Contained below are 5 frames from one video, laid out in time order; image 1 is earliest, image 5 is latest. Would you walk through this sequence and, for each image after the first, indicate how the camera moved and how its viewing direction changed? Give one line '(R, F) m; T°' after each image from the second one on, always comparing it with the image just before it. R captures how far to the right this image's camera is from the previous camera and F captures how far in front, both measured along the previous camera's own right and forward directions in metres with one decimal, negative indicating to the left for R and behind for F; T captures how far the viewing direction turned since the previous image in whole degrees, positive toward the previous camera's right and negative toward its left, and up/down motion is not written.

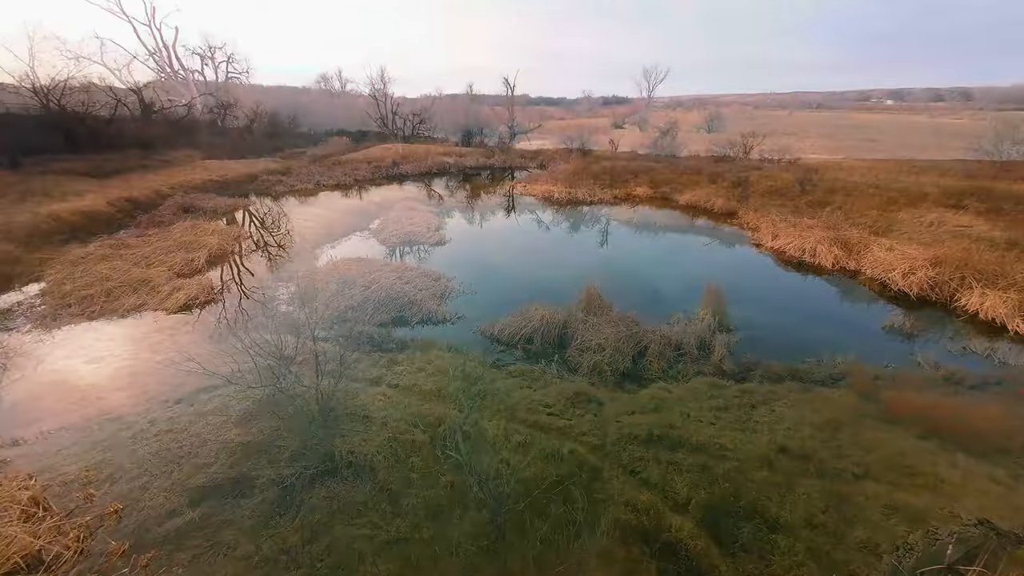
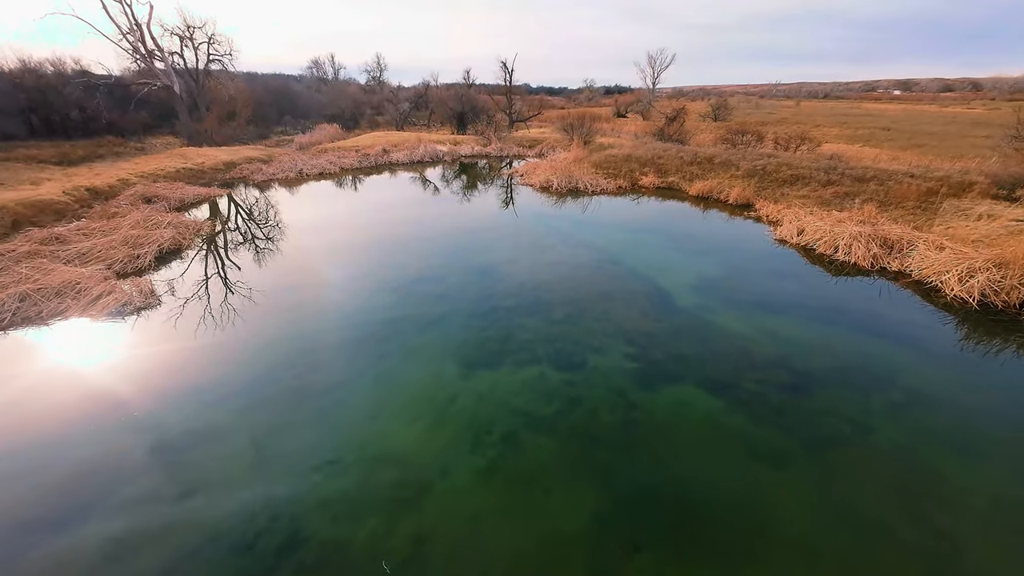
(+0.3, +1.7) m; 0°
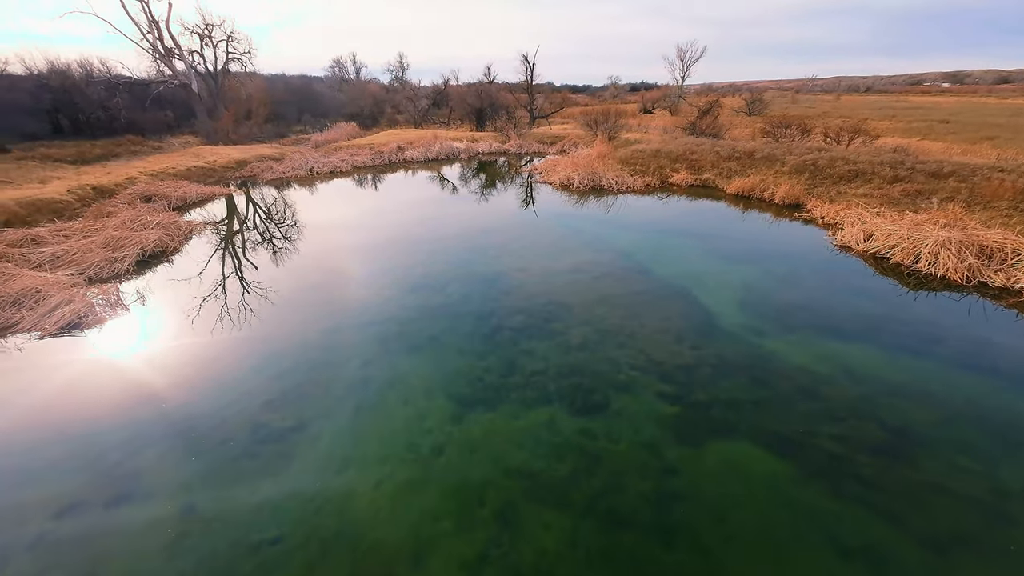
(+0.2, +1.6) m; -3°
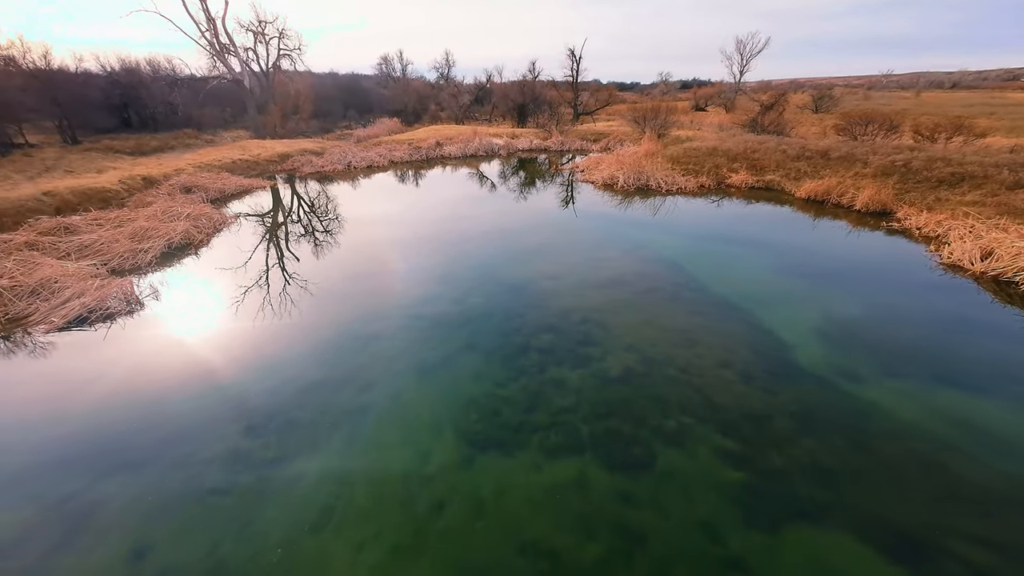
(+0.1, +1.1) m; -5°
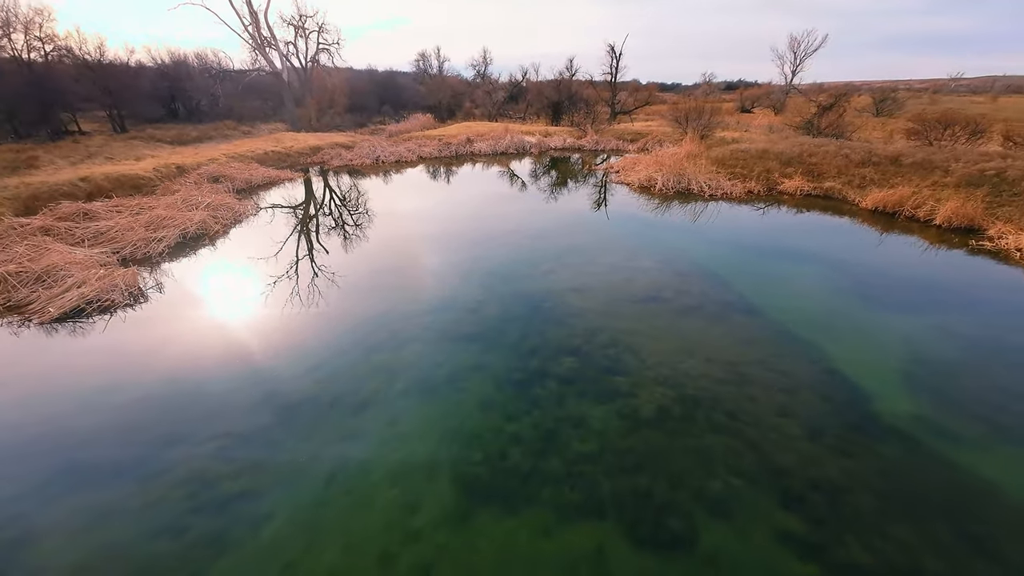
(+0.1, +0.9) m; -4°
